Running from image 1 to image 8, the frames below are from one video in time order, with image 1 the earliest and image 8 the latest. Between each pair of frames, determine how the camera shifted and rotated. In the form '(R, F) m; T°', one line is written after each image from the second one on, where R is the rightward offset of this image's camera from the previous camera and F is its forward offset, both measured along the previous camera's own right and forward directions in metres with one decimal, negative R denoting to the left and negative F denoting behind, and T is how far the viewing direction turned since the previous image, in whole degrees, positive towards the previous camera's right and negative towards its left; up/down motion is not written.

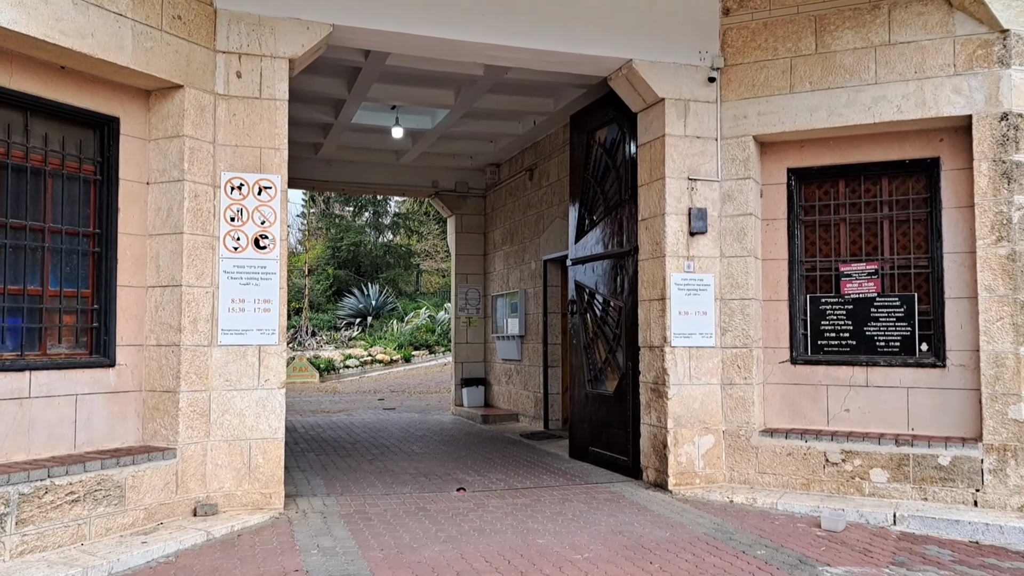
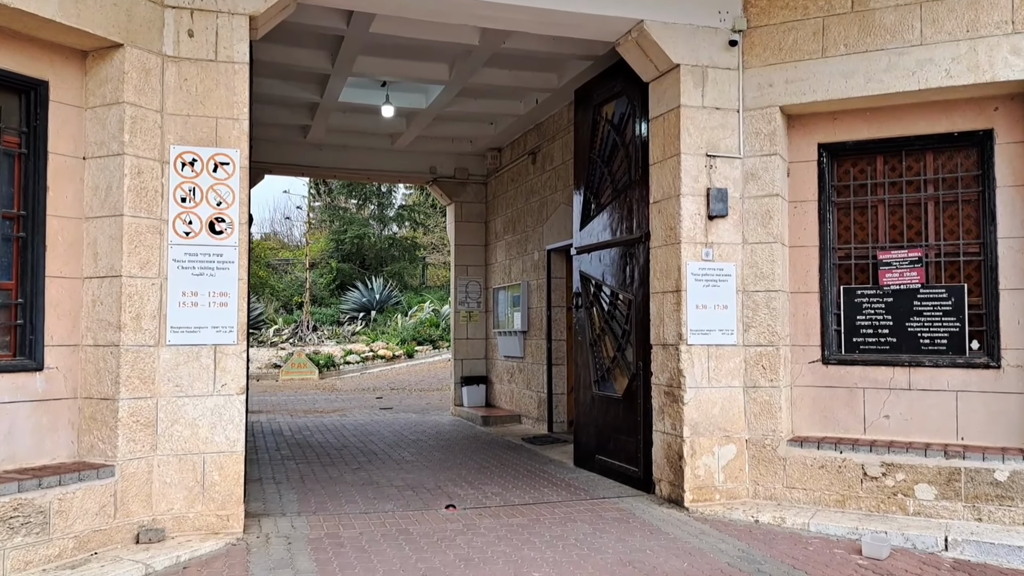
(+0.1, +0.7) m; -1°
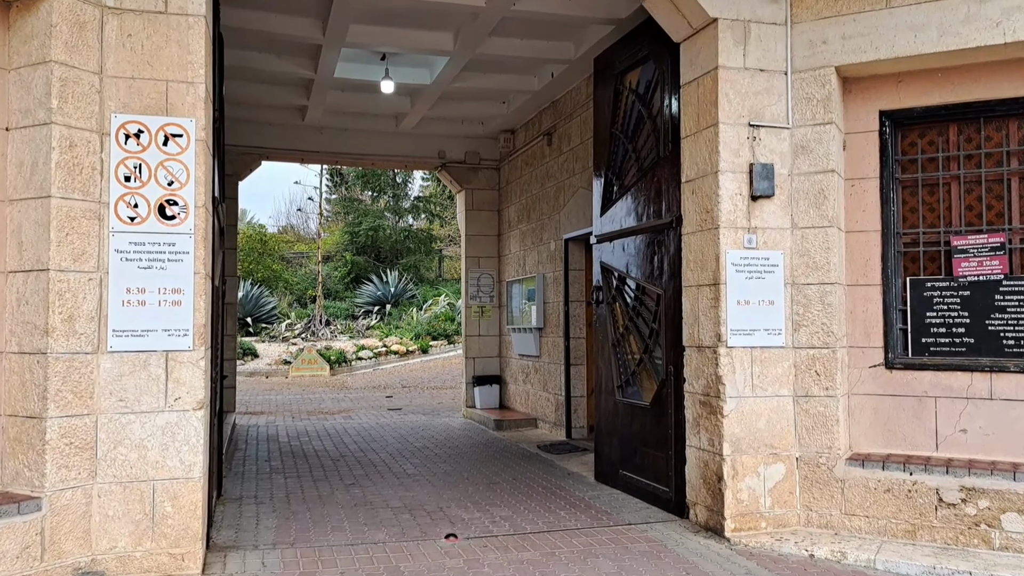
(+0.1, +0.7) m; -1°
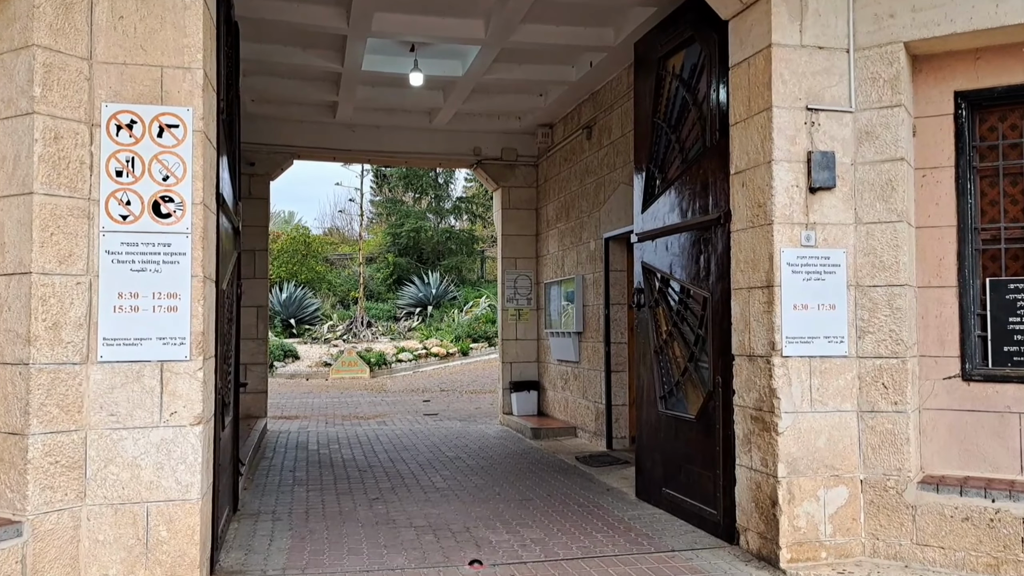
(+0.1, +0.4) m; -3°
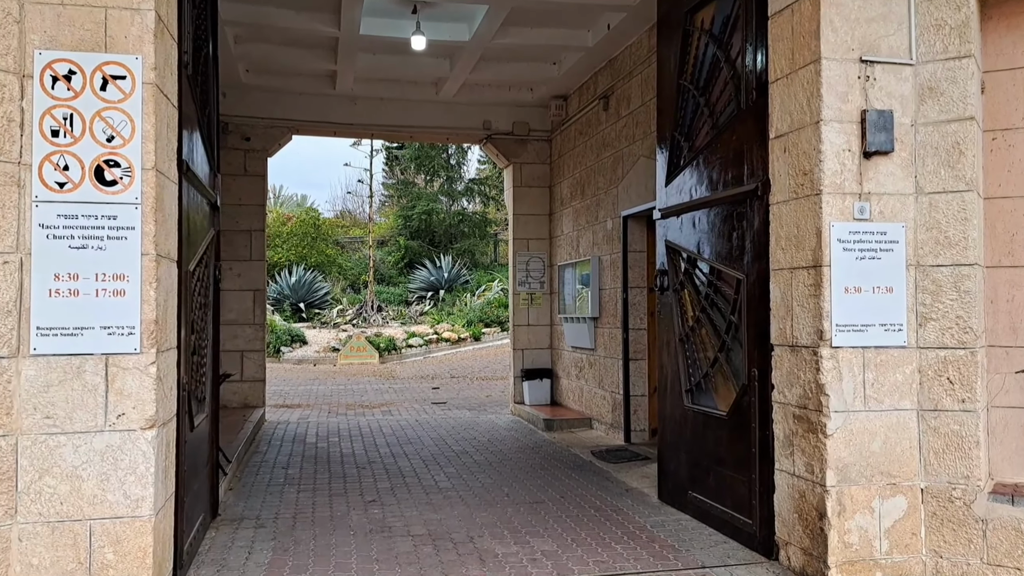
(0.0, +0.5) m; -1°
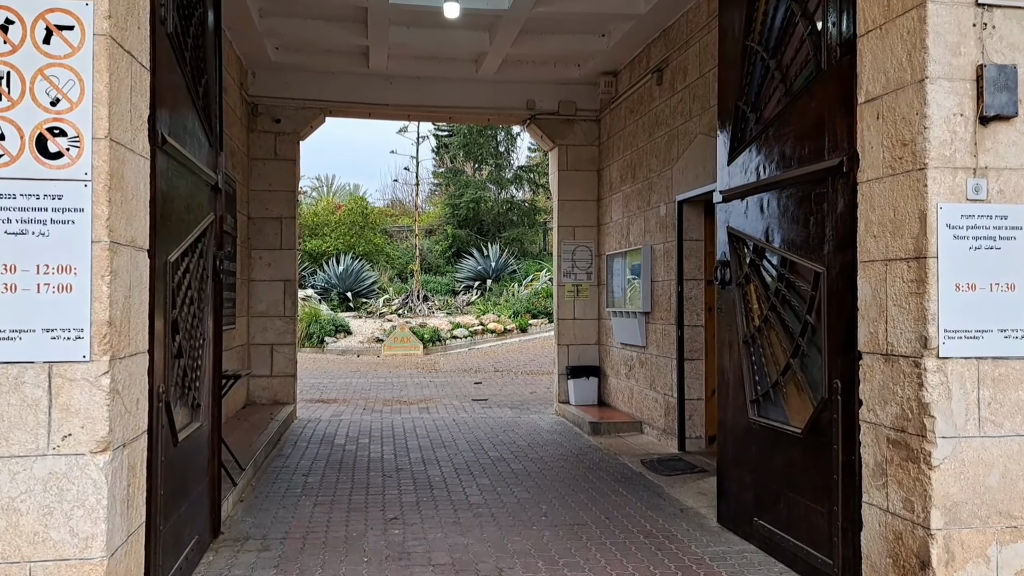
(+0.1, +0.6) m; -3°
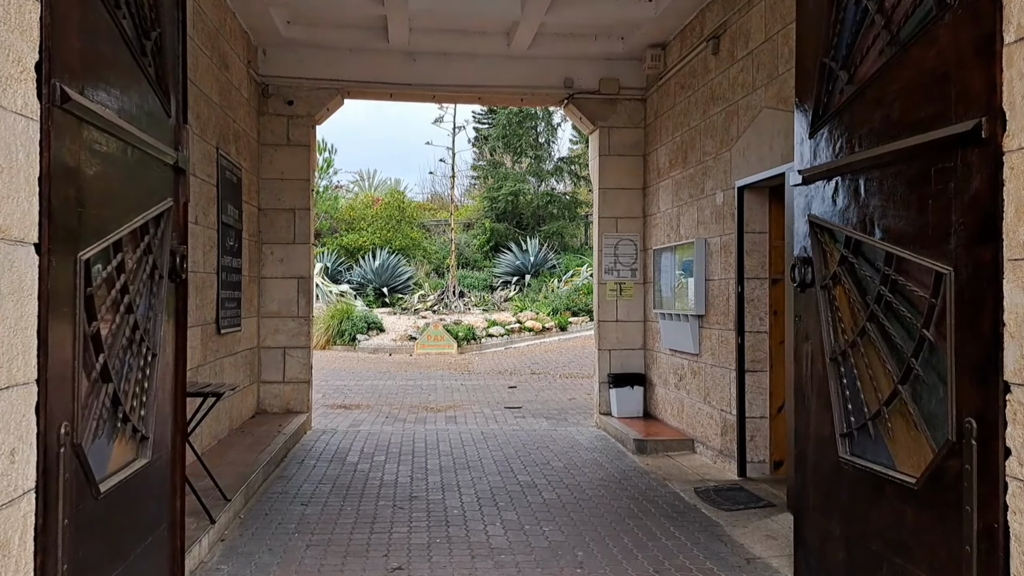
(+0.1, +0.8) m; -3°
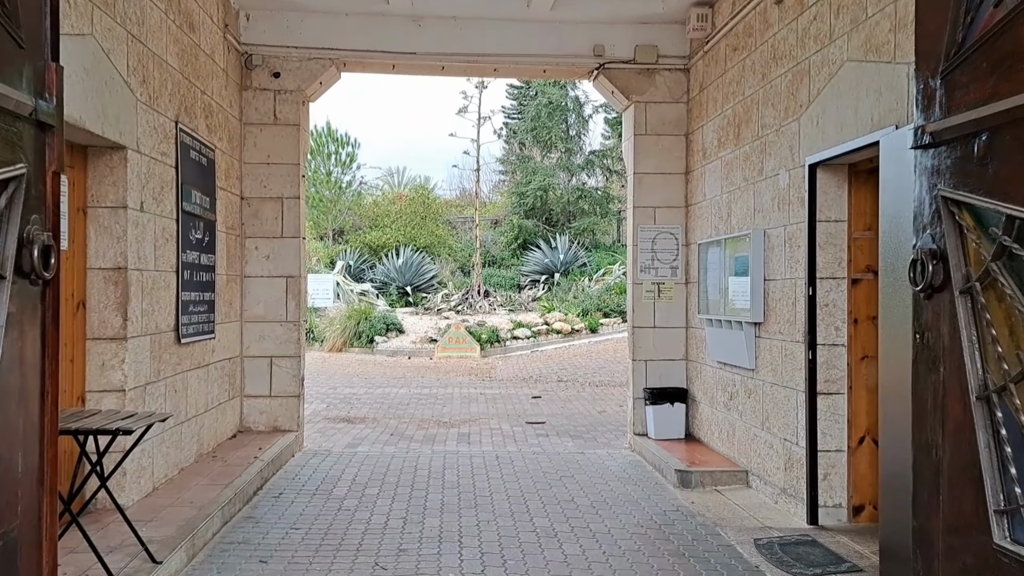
(+0.1, +1.0) m; -2°
